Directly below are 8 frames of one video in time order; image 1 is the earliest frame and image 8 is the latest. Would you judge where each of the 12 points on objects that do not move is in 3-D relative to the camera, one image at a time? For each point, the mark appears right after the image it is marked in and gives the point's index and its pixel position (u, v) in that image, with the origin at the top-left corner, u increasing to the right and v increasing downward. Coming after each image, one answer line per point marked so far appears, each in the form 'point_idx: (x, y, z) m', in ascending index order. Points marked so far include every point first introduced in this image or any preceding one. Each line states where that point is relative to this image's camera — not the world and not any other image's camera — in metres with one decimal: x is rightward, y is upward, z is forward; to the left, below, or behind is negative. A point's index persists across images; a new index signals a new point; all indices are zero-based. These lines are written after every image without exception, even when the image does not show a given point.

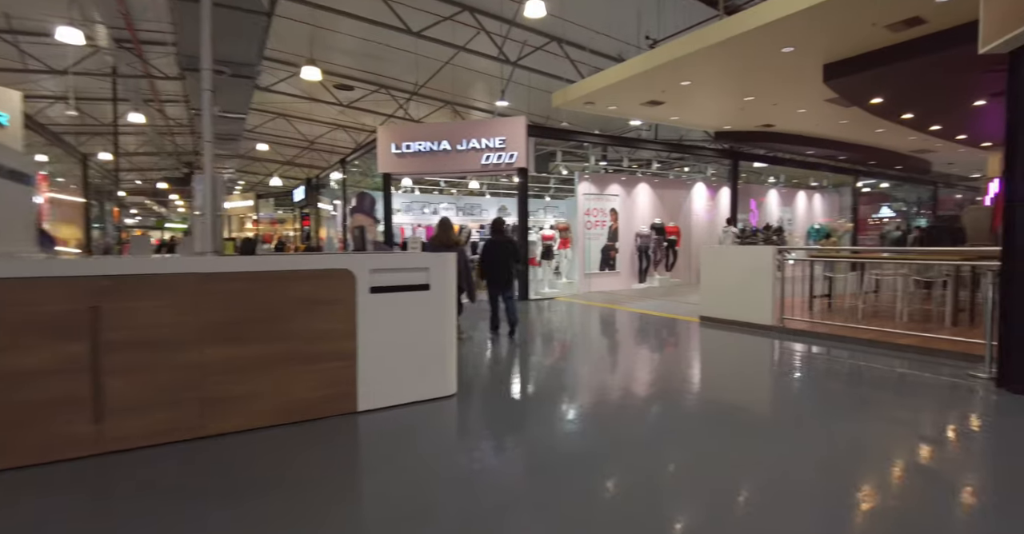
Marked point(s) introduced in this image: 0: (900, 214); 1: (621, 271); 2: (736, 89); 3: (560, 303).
0: (+13.1, +1.8, +17.5) m
1: (+2.4, -0.1, +11.2) m
2: (+3.4, +2.8, +8.2) m
3: (+0.9, -0.7, +9.6) m
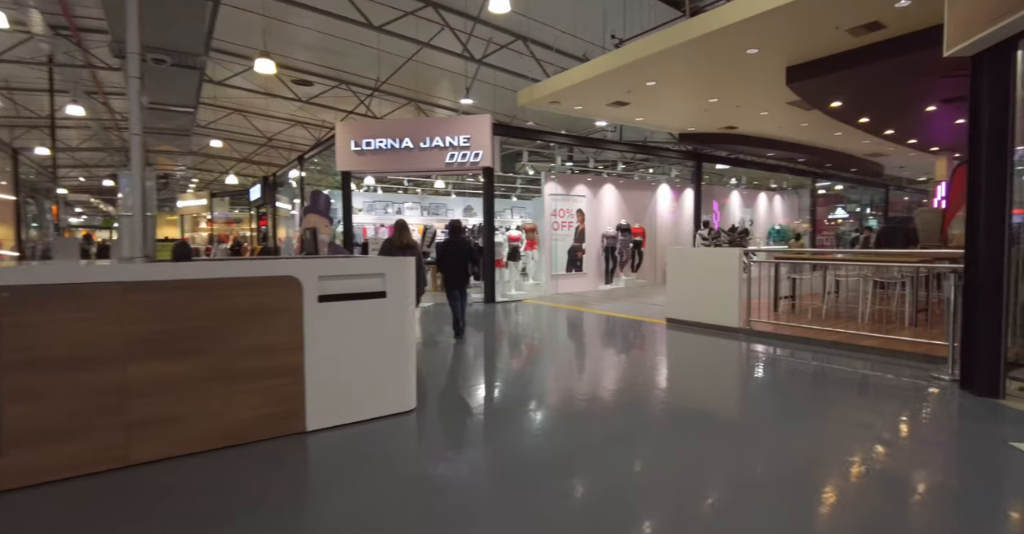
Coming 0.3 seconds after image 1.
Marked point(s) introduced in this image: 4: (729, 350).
0: (+12.0, +1.8, +18.1) m
1: (+1.6, -0.1, +11.1) m
2: (+2.9, +2.8, +8.2) m
3: (+0.3, -0.7, +9.5) m
4: (+2.4, -1.0, +5.6) m
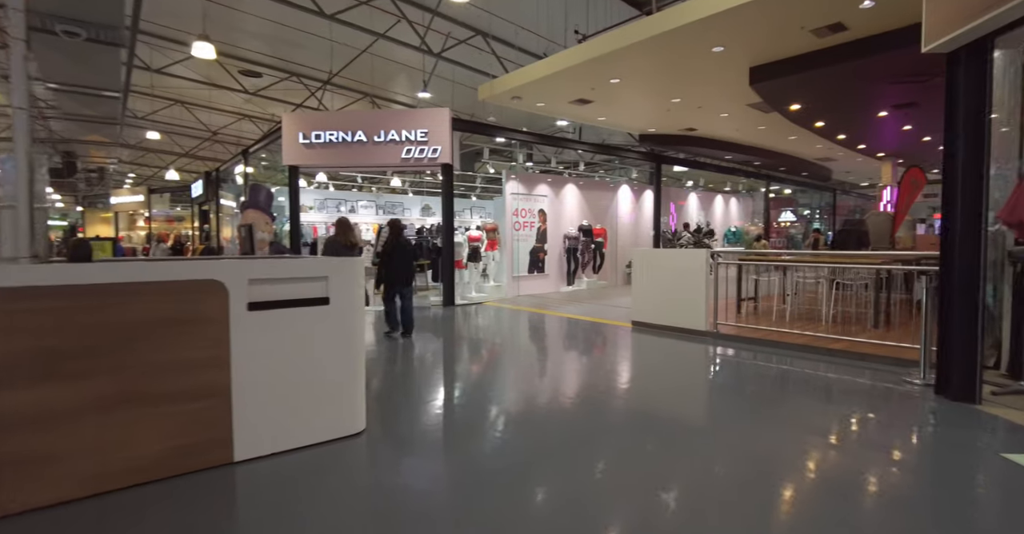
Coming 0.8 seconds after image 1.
0: (+10.5, +1.8, +18.7) m
1: (+0.8, -0.1, +10.9) m
2: (+2.3, +2.8, +8.0) m
3: (-0.4, -0.7, +9.1) m
4: (+2.0, -1.0, +5.5) m
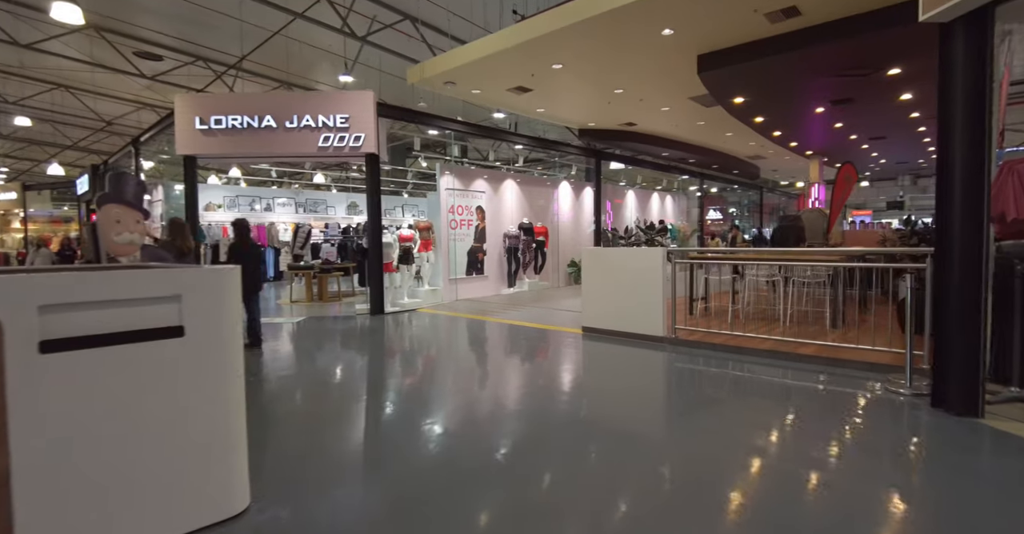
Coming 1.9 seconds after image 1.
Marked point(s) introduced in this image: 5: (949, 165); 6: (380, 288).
0: (+8.2, +1.9, +19.1) m
1: (-0.5, -0.2, +10.3) m
2: (+1.3, +2.8, +7.6) m
3: (-1.5, -0.8, +8.3) m
4: (+1.4, -1.0, +5.0) m
5: (+2.7, +0.6, +3.2) m
6: (-2.1, -0.3, +8.1) m
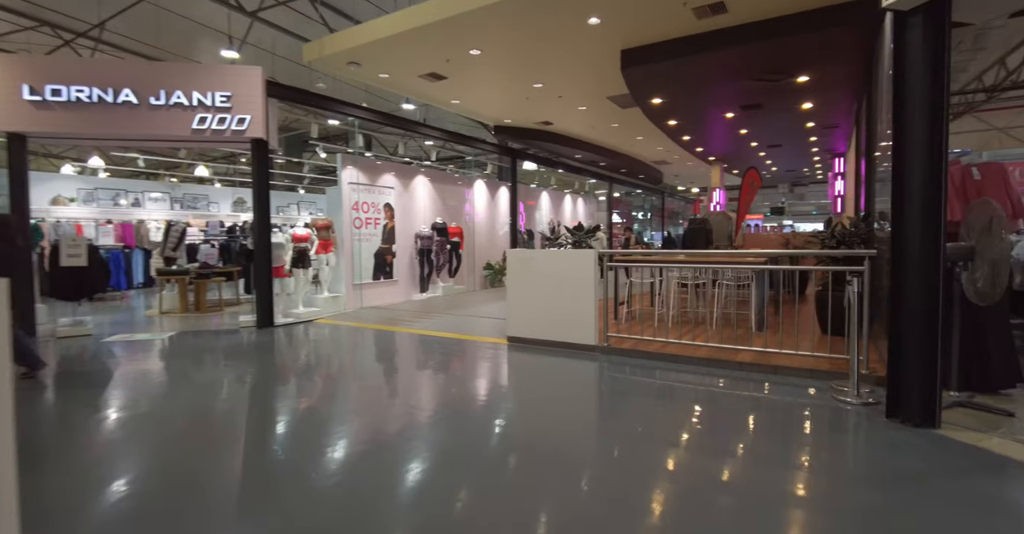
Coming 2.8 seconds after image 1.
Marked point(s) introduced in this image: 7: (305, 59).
0: (+4.8, +1.8, +19.7) m
1: (-2.1, -0.2, +9.4) m
2: (+0.1, +2.7, +7.1) m
3: (-2.7, -0.8, +7.4) m
4: (+0.7, -1.0, +4.6) m
5: (+2.2, +0.6, +3.0) m
6: (-3.3, -0.4, +7.1) m
7: (-2.7, +2.7, +6.8) m
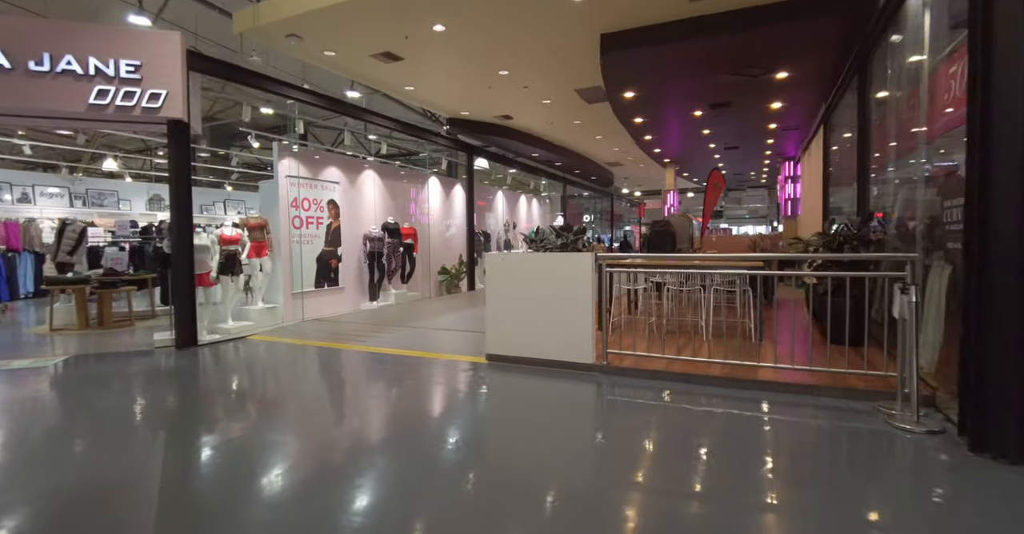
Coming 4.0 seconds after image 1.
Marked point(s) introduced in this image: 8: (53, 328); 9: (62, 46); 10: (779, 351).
0: (+2.9, +1.7, +19.5) m
1: (-2.8, -0.3, +8.5) m
2: (-0.3, +2.7, +6.5) m
3: (-3.1, -0.9, +6.3) m
4: (+0.5, -1.1, +4.0) m
5: (+2.3, +0.6, +2.6) m
6: (-3.7, -0.5, +6.0) m
7: (-3.1, +2.7, +5.7) m
8: (-6.4, -0.9, +7.2) m
9: (-4.5, +2.2, +5.1) m
10: (+2.4, -0.8, +4.8) m
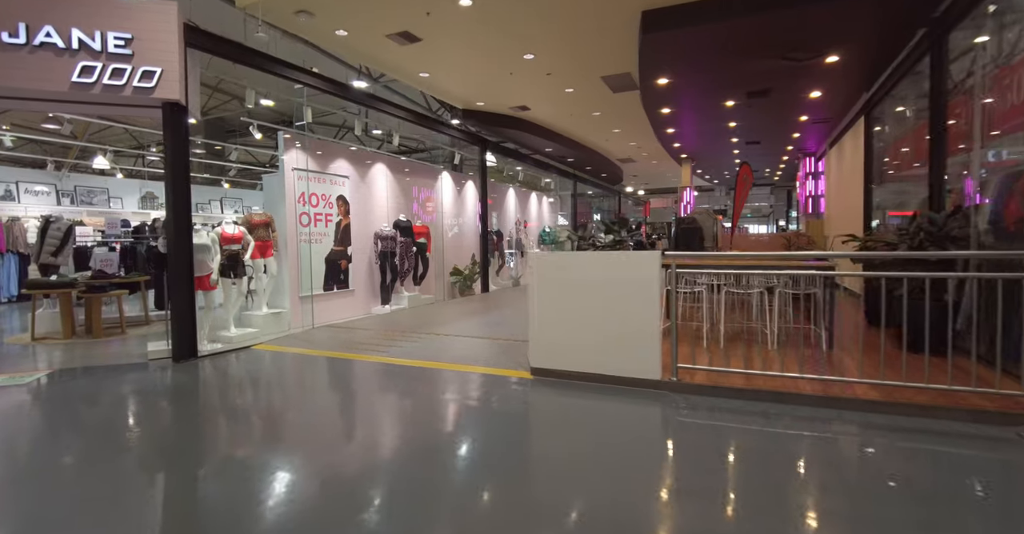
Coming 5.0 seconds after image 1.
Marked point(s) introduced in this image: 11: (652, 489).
0: (+3.1, +1.7, +19.0) m
1: (-2.5, -0.3, +7.9) m
2: (0.0, +2.6, +5.9) m
3: (-2.8, -0.9, +5.8) m
4: (+0.9, -1.1, +3.5) m
5: (+2.6, +0.6, +2.1) m
6: (-3.4, -0.5, +5.4) m
7: (-2.7, +2.6, +5.2) m
8: (-6.1, -0.9, +6.6) m
9: (-4.1, +2.2, +4.5) m
10: (+2.8, -0.8, +4.3) m
11: (+0.6, -1.2, +2.8) m
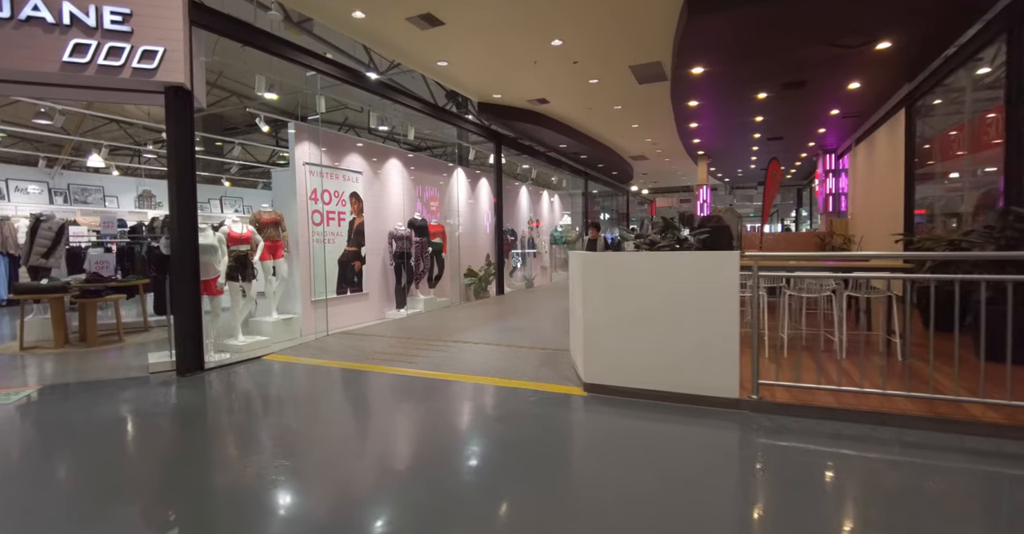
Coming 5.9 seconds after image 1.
0: (+3.3, +1.7, +18.6) m
1: (-2.2, -0.3, +7.5) m
2: (+0.3, +2.6, +5.5) m
3: (-2.5, -1.0, +5.3) m
4: (+1.2, -1.1, +3.0) m
5: (+3.0, +0.6, +1.7) m
6: (-3.1, -0.5, +4.9) m
7: (-2.4, +2.6, +4.7) m
8: (-5.8, -0.9, +6.2) m
9: (-3.8, +2.1, +4.1) m
10: (+3.1, -0.8, +3.8) m
11: (+1.0, -1.2, +2.3) m
